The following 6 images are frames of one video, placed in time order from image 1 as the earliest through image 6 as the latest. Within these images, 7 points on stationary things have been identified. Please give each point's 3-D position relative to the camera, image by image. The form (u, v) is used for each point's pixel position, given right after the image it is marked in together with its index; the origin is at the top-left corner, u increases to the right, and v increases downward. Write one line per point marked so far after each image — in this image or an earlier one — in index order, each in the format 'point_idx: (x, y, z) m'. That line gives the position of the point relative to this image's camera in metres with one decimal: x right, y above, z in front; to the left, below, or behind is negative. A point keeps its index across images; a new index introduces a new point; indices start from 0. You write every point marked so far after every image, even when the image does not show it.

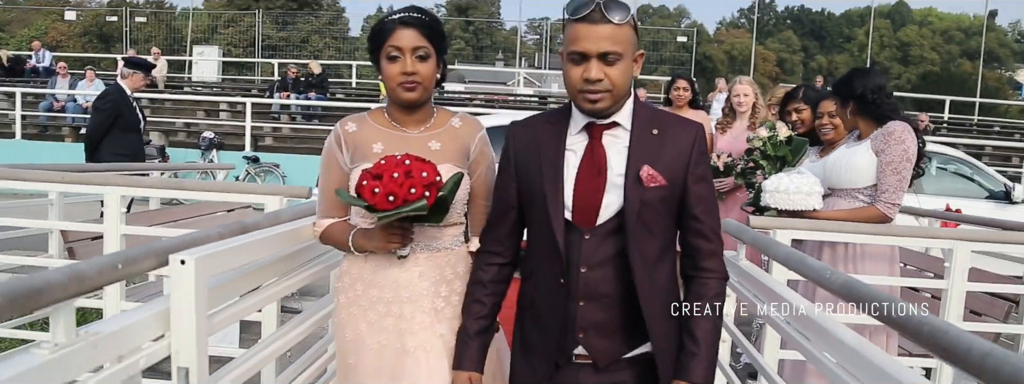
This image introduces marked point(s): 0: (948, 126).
0: (+9.0, +1.4, +17.1) m
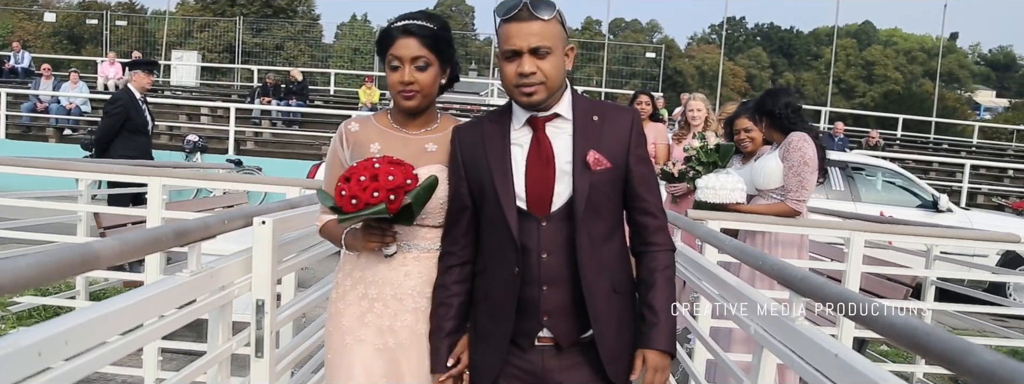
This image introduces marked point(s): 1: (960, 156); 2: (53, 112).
0: (+8.4, +1.1, +17.8) m
1: (+9.3, +0.8, +16.9) m
2: (-8.2, +1.4, +14.7) m
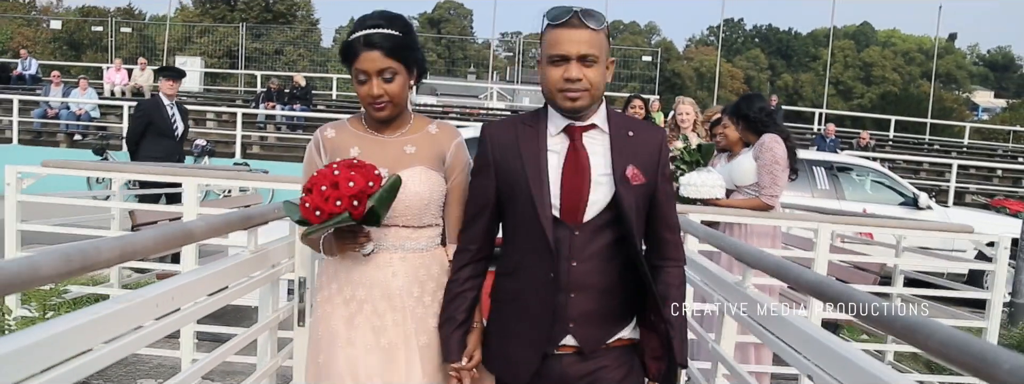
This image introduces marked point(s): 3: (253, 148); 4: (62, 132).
0: (+8.4, +1.1, +18.0) m
1: (+9.3, +0.8, +17.1) m
2: (-8.2, +1.4, +14.9) m
3: (-4.8, +0.8, +15.1) m
4: (-8.1, +1.1, +14.7) m
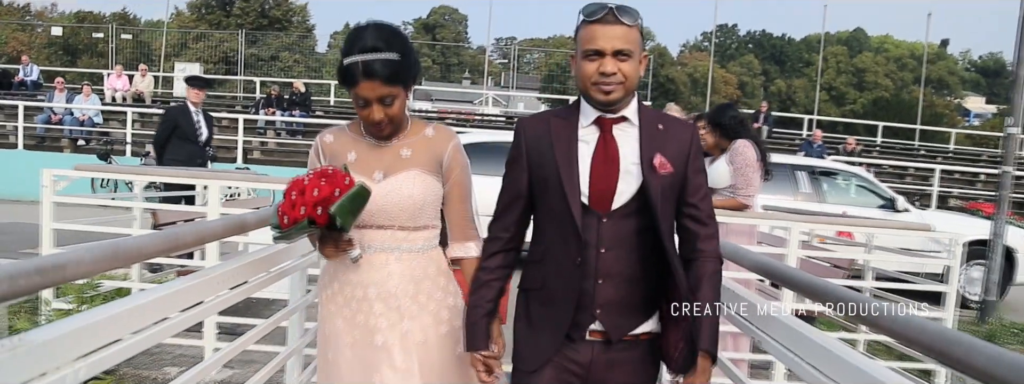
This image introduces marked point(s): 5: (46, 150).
0: (+8.3, +1.0, +18.3) m
1: (+9.1, +0.7, +17.4) m
2: (-8.3, +1.3, +15.1) m
3: (-4.9, +0.7, +15.3) m
4: (-8.2, +1.0, +14.9) m
5: (-8.7, +0.8, +15.1) m
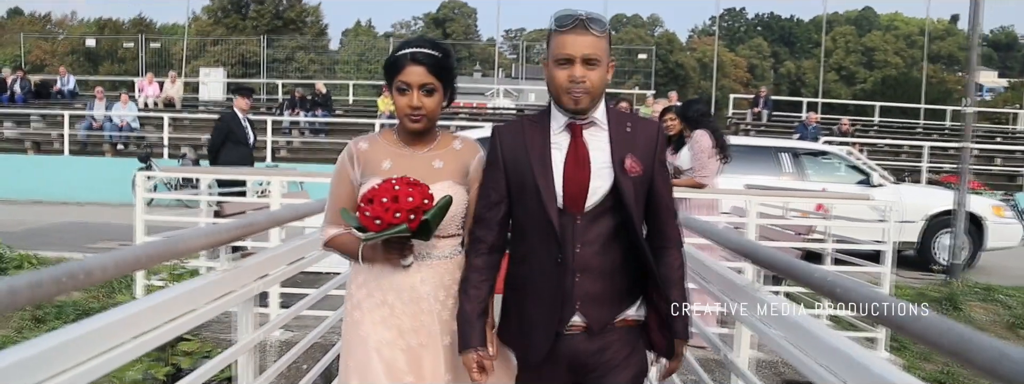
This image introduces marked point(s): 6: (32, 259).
0: (+8.6, +1.5, +18.8) m
1: (+9.4, +1.2, +17.9) m
2: (-8.1, +1.2, +15.8) m
3: (-4.6, +0.8, +16.0) m
4: (-8.0, +0.9, +15.7) m
5: (-8.5, +0.7, +15.8) m
6: (-4.4, -0.6, +7.5) m
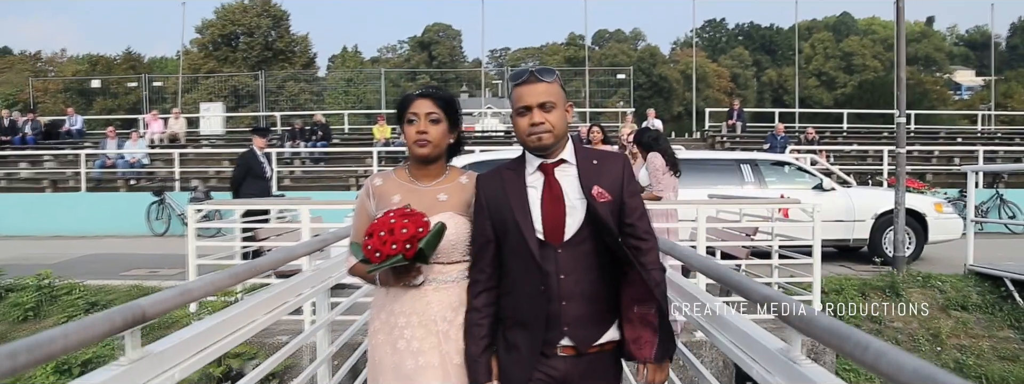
0: (+8.3, +1.4, +19.6) m
1: (+9.2, +1.2, +18.7) m
2: (-8.3, +0.5, +16.4) m
3: (-4.9, +0.2, +16.6) m
4: (-8.2, +0.3, +16.3) m
5: (-8.7, 0.0, +16.5) m
6: (-4.4, -1.0, +8.1) m
